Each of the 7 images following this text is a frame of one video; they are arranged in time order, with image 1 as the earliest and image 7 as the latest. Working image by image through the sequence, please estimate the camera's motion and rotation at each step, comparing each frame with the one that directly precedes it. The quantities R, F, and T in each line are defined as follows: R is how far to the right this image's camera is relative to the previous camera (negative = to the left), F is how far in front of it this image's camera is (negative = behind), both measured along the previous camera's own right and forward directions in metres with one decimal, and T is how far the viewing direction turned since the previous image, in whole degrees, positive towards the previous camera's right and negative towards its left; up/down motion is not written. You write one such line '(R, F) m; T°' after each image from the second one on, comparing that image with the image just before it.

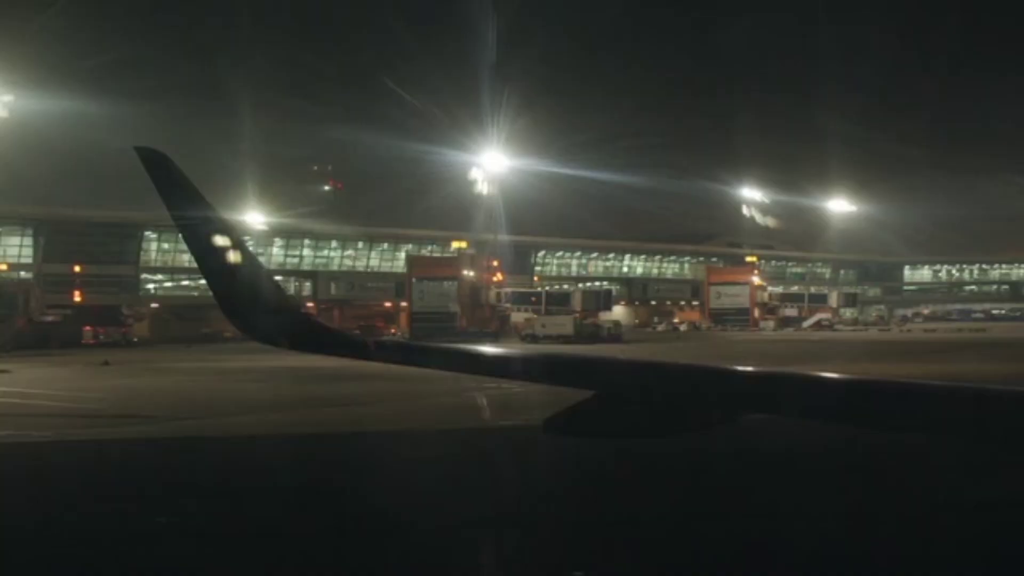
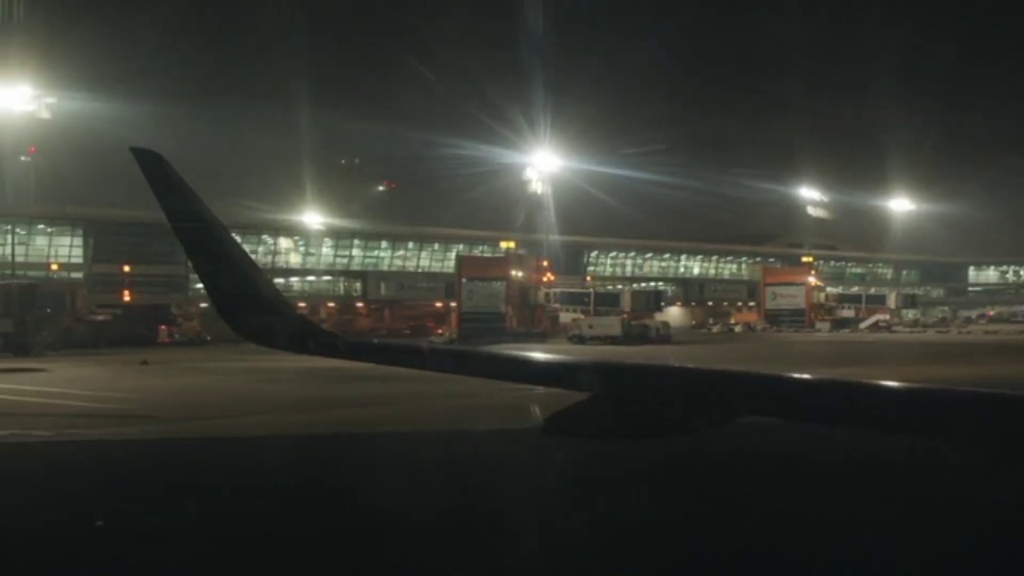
(+0.4, +0.2) m; -3°
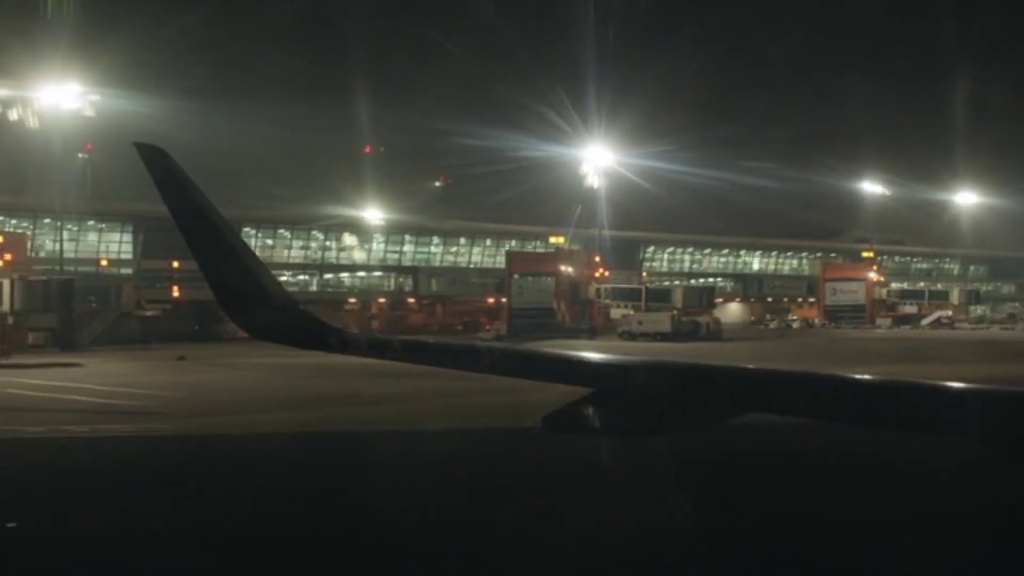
(+0.5, +0.2) m; -3°
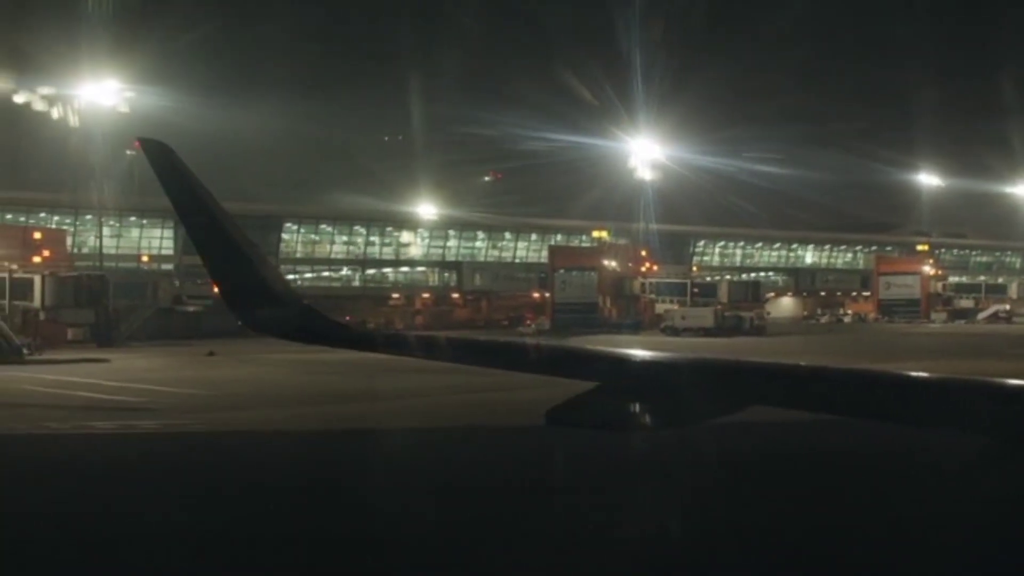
(+0.5, +0.2) m; -3°
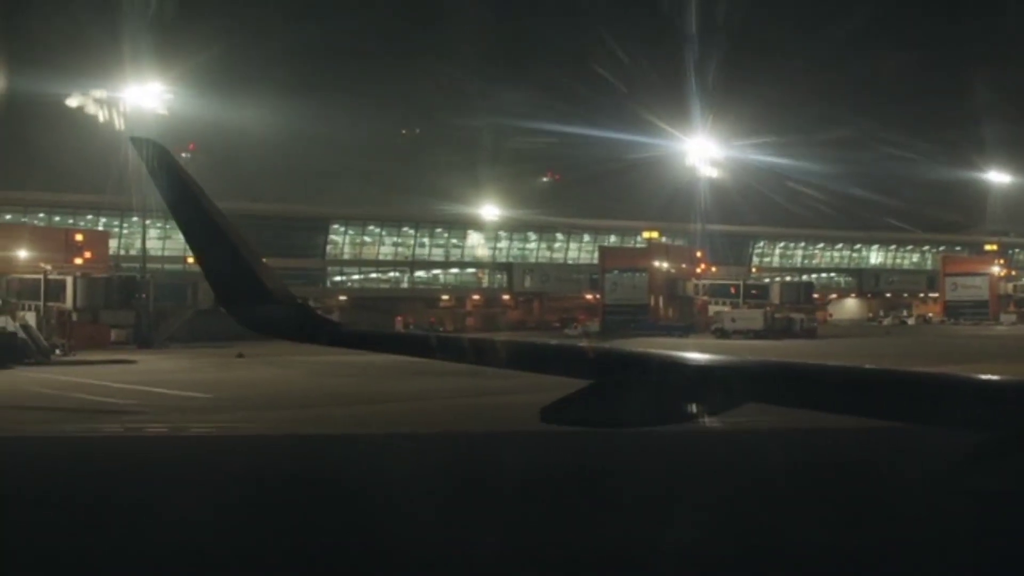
(+0.7, +0.3) m; -3°
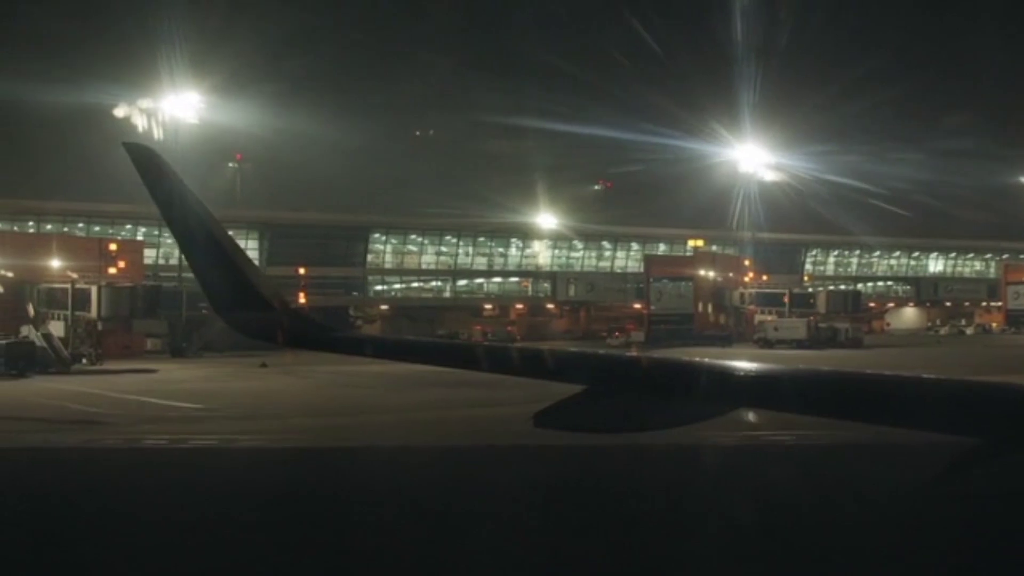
(+0.7, +0.3) m; -3°
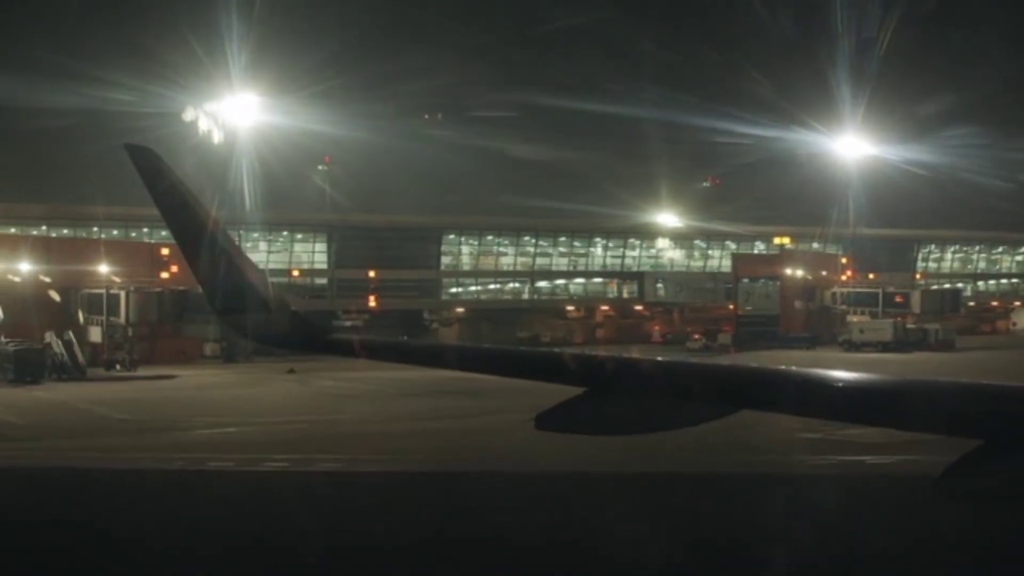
(+1.8, +1.0) m; -7°
